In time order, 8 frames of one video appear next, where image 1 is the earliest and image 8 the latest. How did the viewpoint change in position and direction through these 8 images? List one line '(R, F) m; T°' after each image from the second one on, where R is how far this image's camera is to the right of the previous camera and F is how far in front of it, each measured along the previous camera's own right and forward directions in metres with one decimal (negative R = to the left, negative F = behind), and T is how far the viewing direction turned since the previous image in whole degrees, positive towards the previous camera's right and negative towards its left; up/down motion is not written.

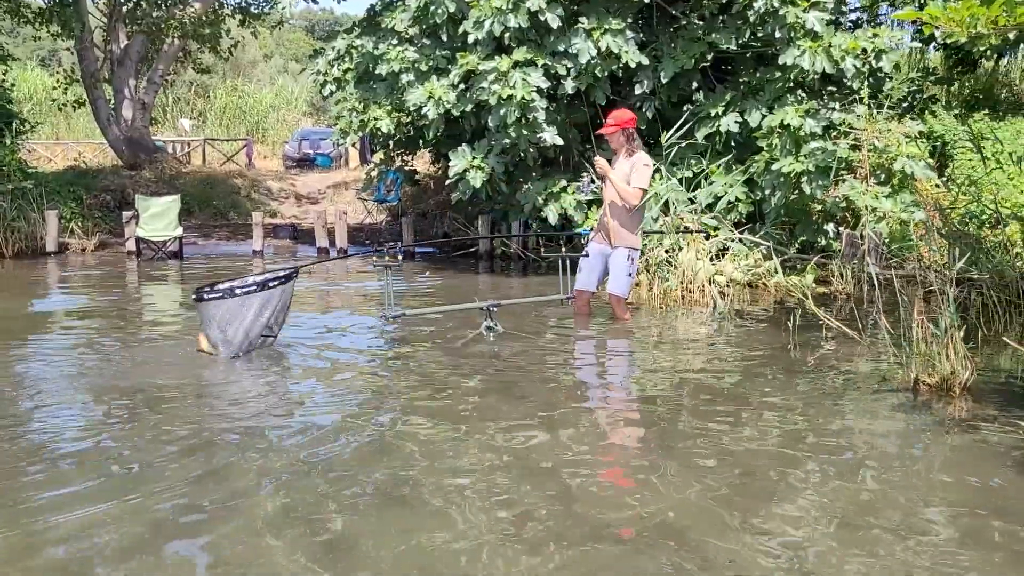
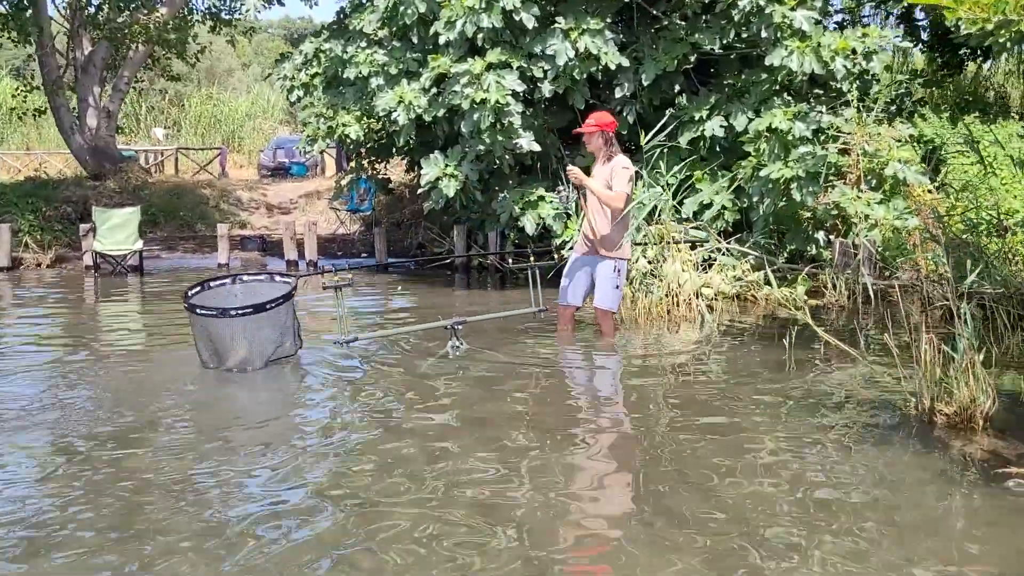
(+0.1, +0.5) m; +1°
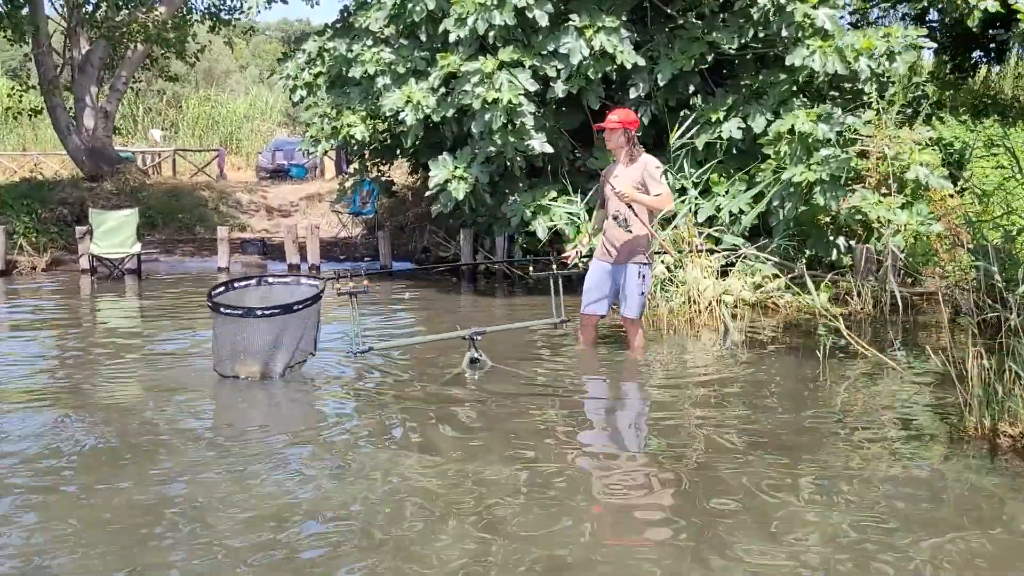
(-0.2, +0.3) m; 0°
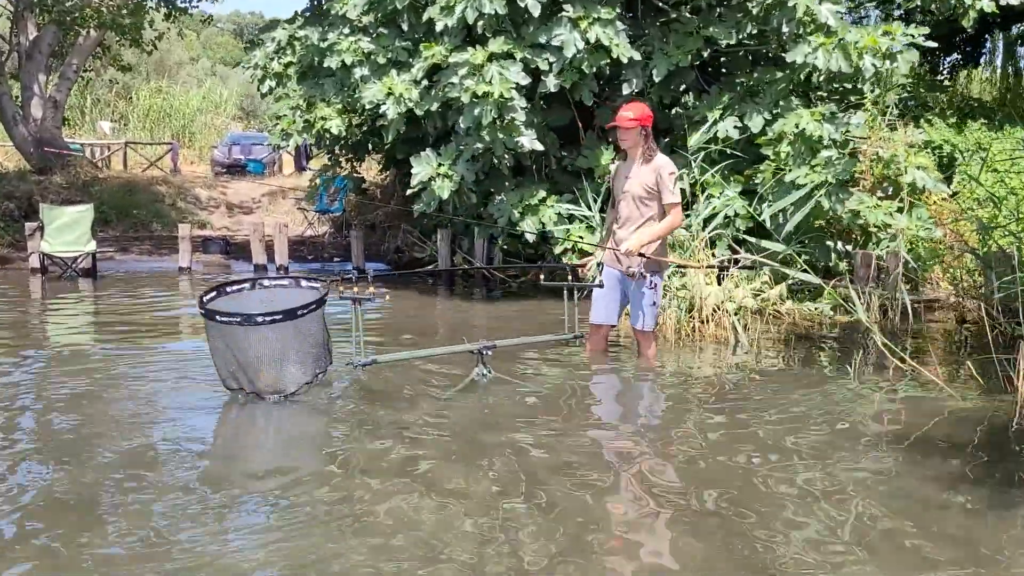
(-0.3, +0.5) m; +3°
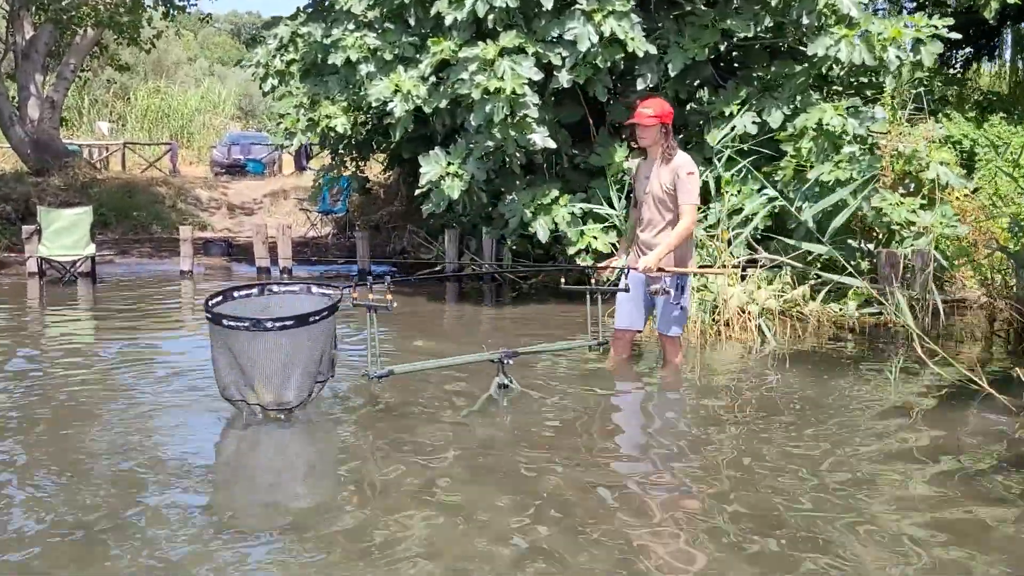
(-0.1, +0.3) m; 0°
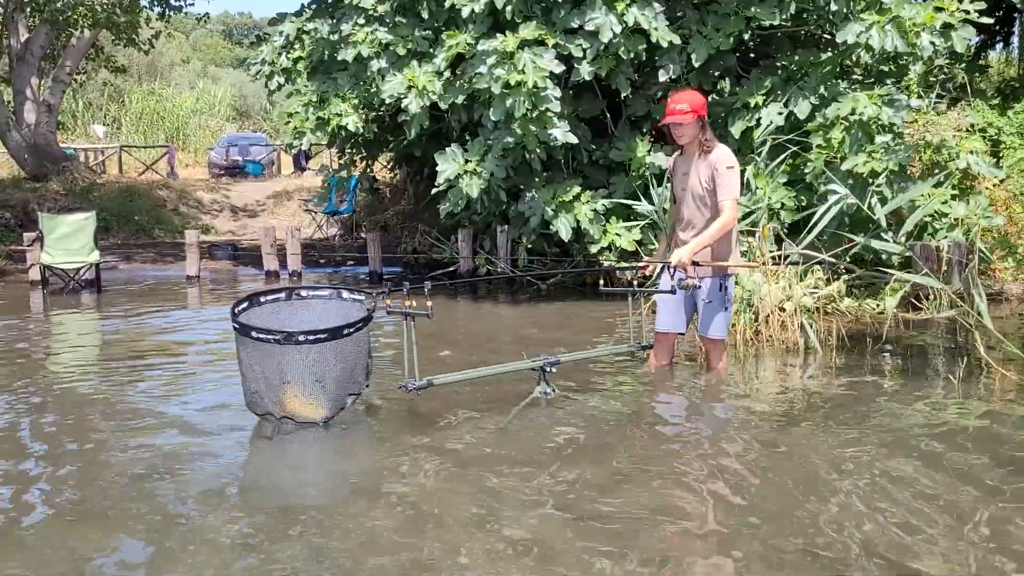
(-0.3, +0.3) m; 0°
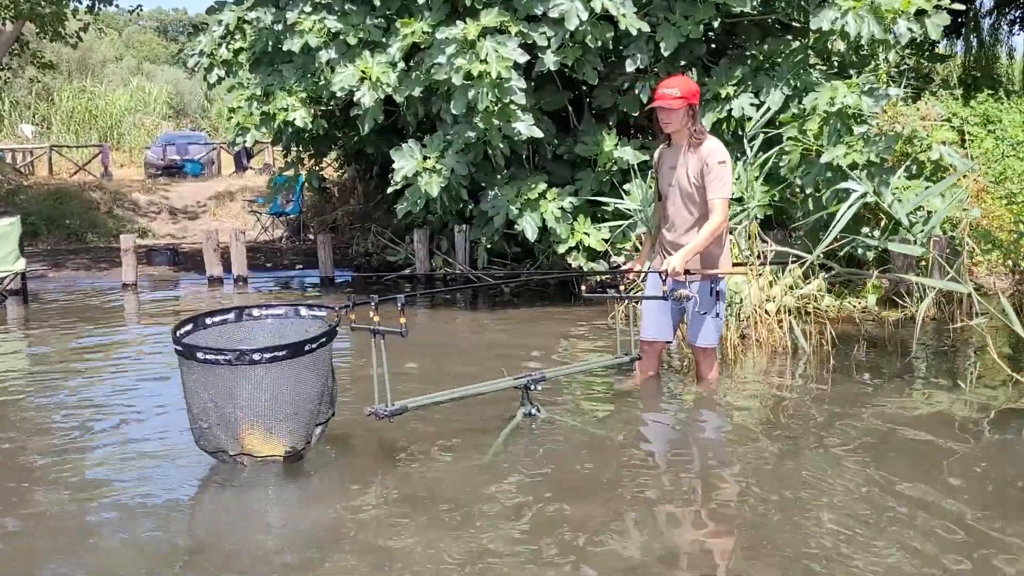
(-0.2, +0.5) m; +3°
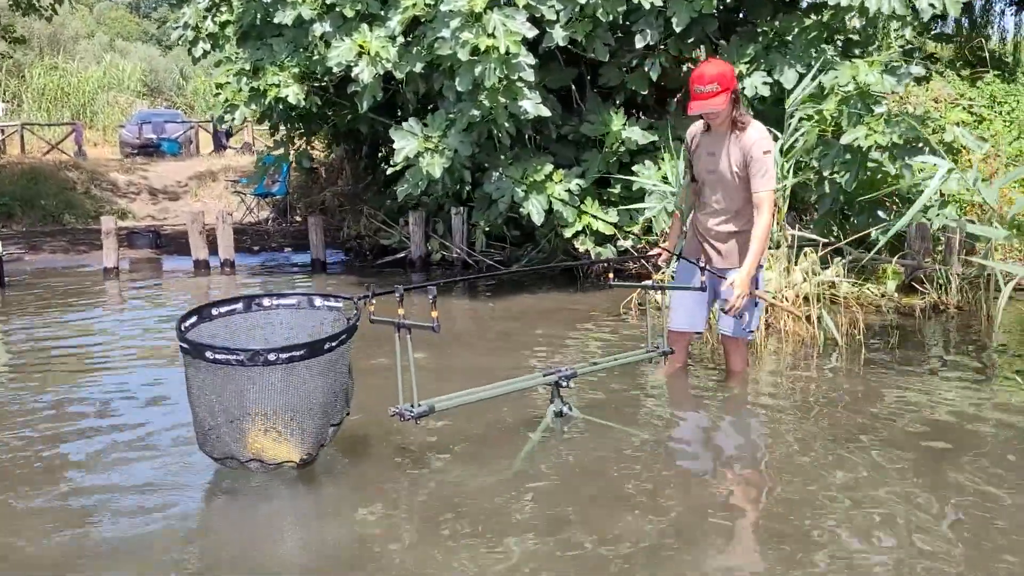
(-0.2, +0.3) m; +1°
